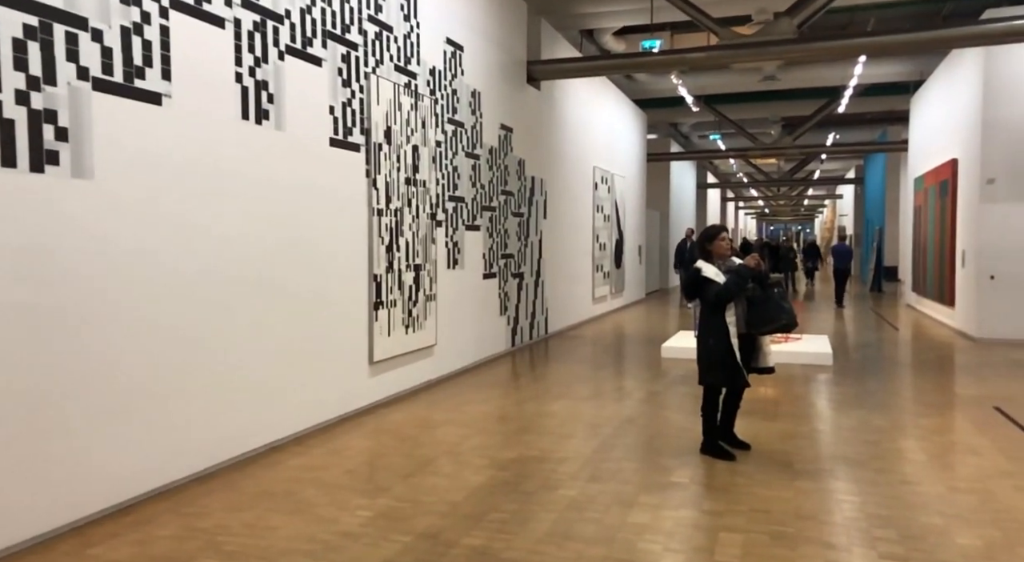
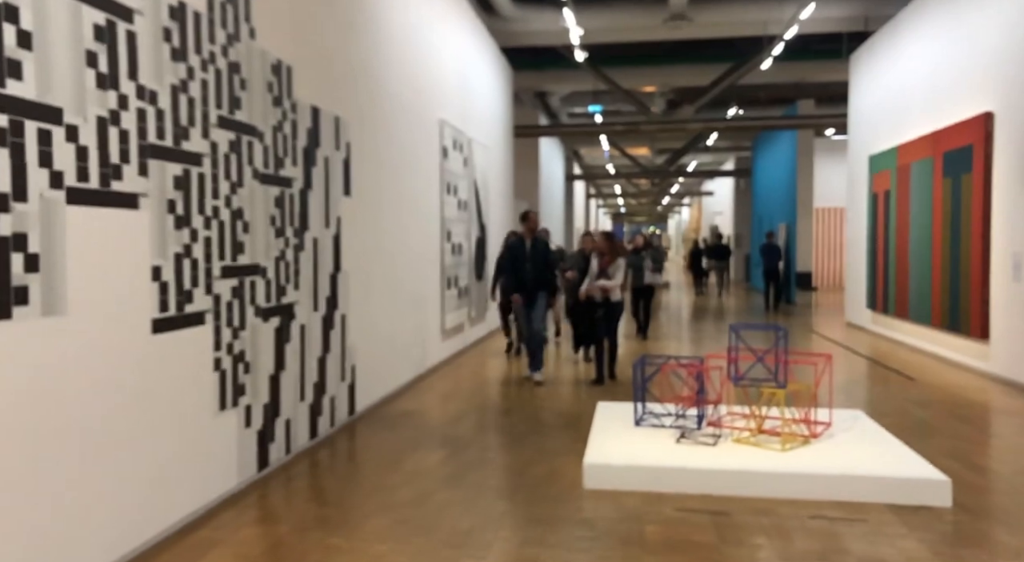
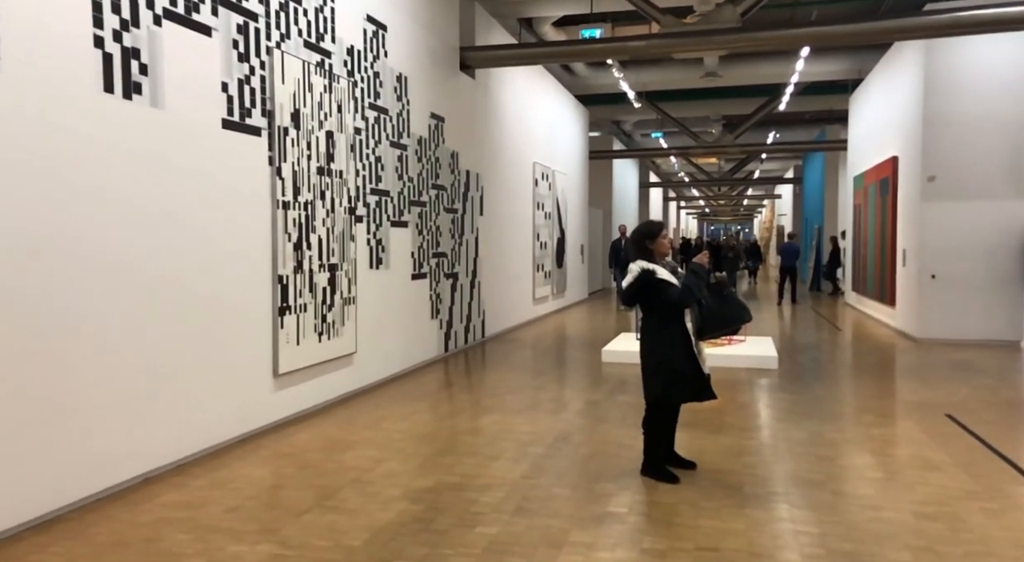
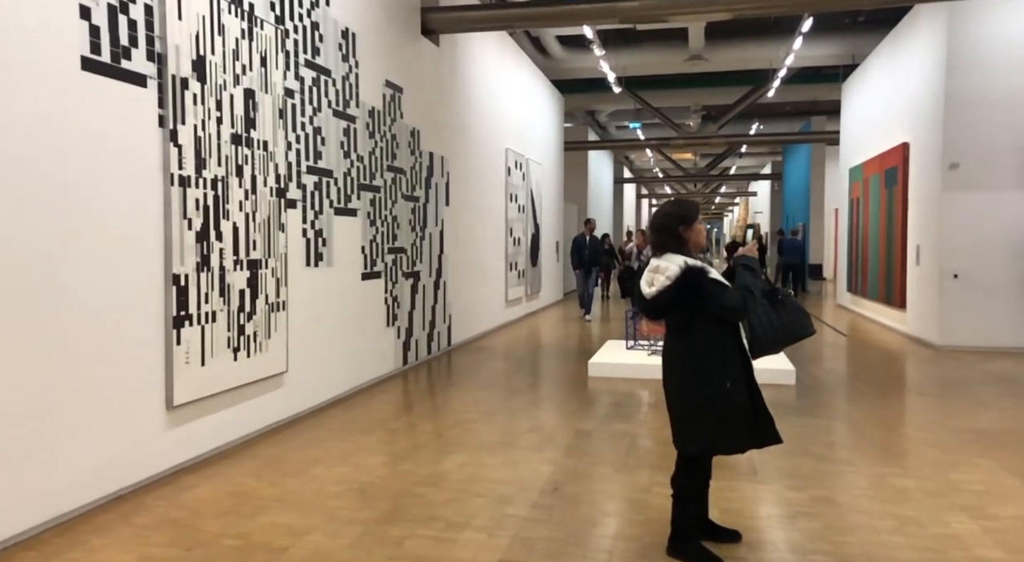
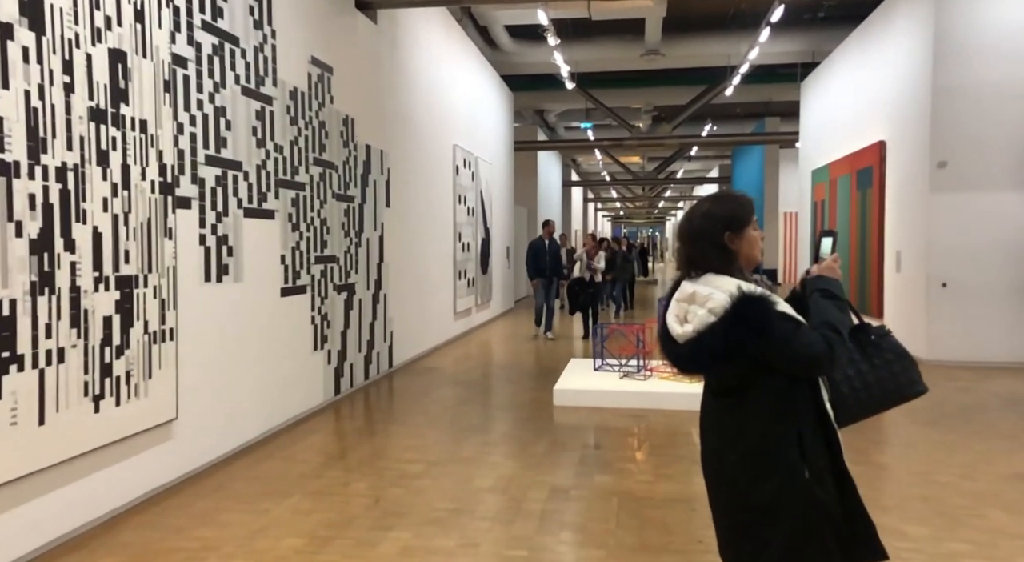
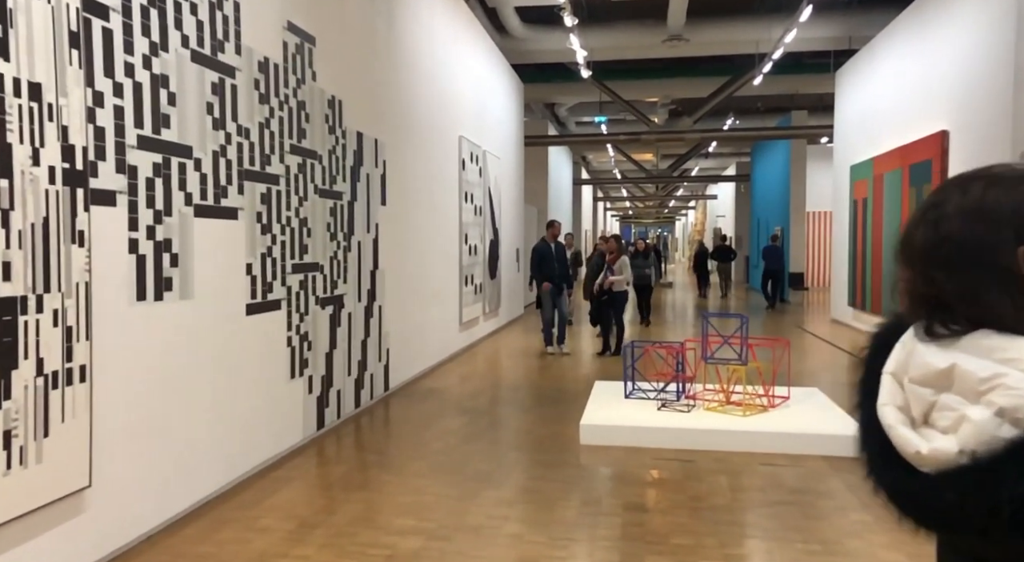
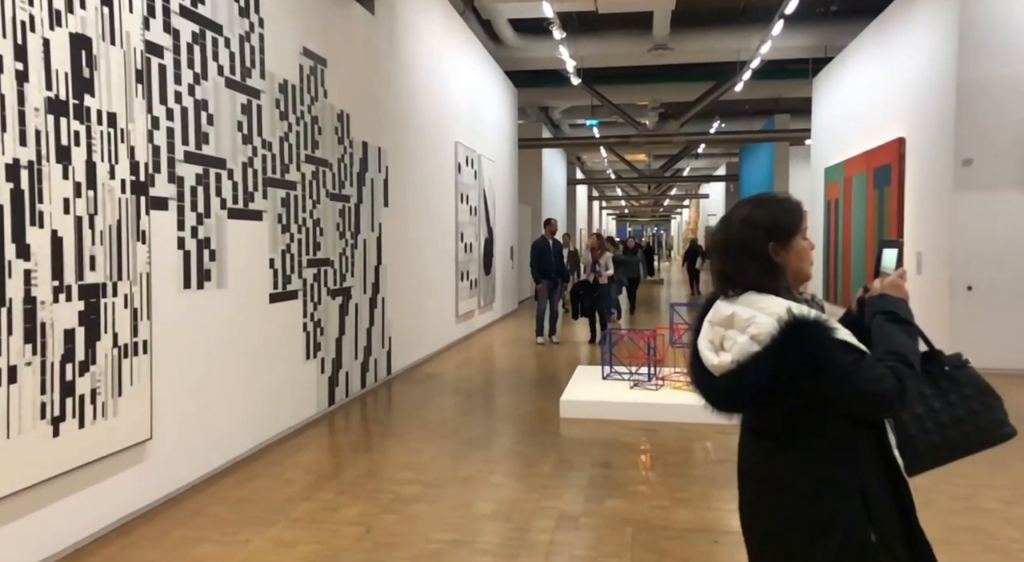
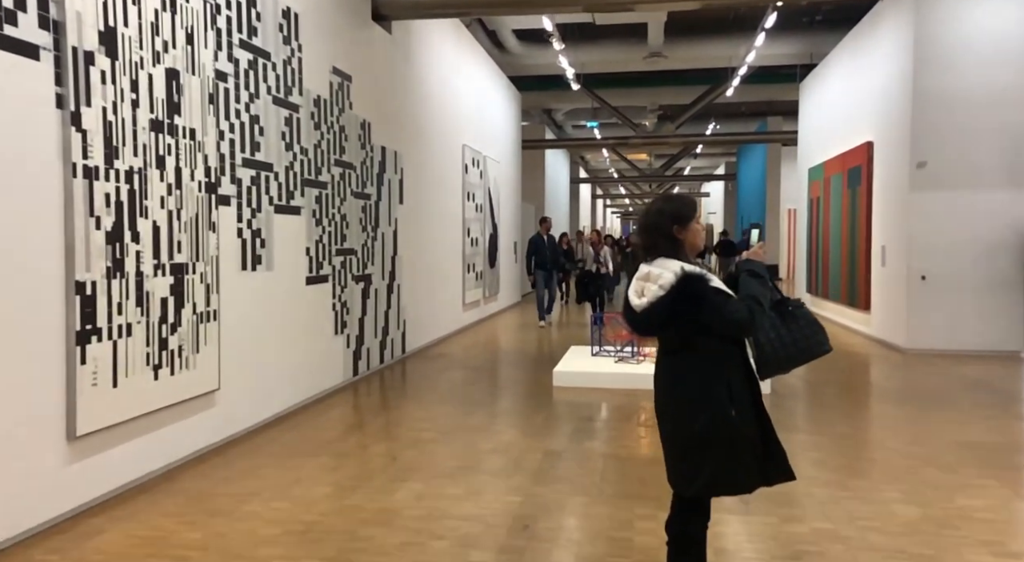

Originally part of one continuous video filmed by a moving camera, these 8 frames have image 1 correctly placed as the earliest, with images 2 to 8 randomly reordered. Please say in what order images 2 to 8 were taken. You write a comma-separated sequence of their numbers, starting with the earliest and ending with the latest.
3, 4, 8, 5, 7, 6, 2
